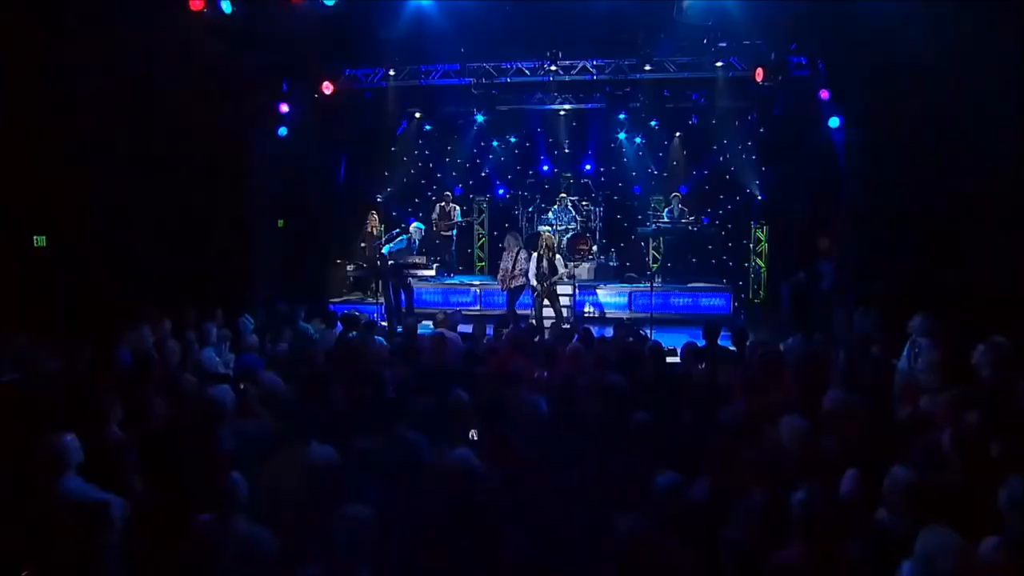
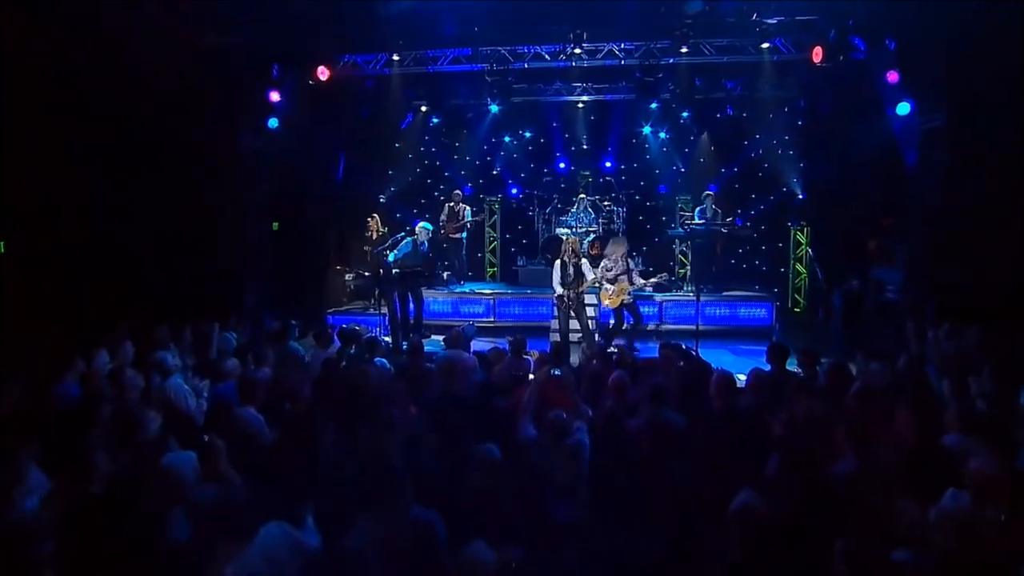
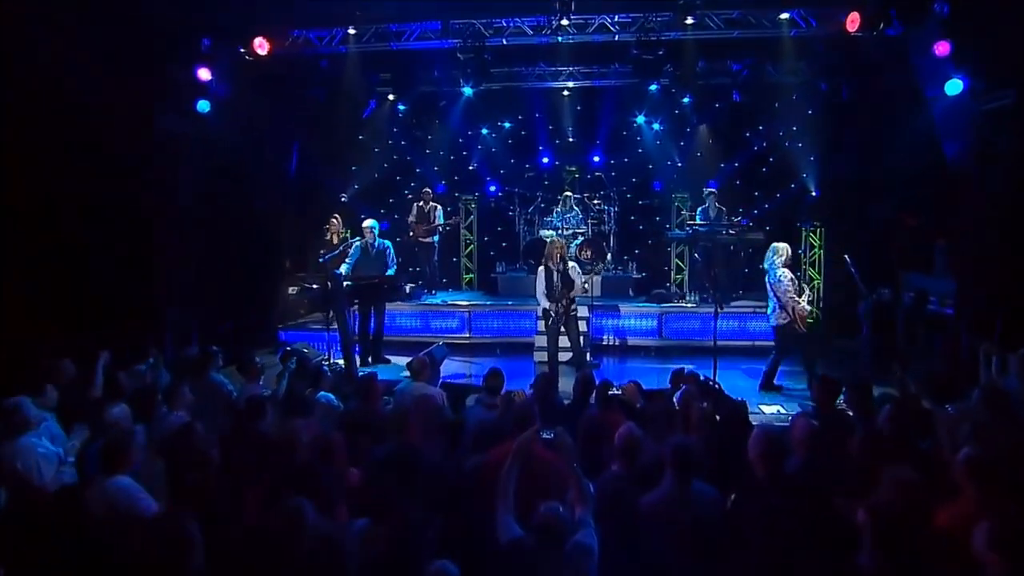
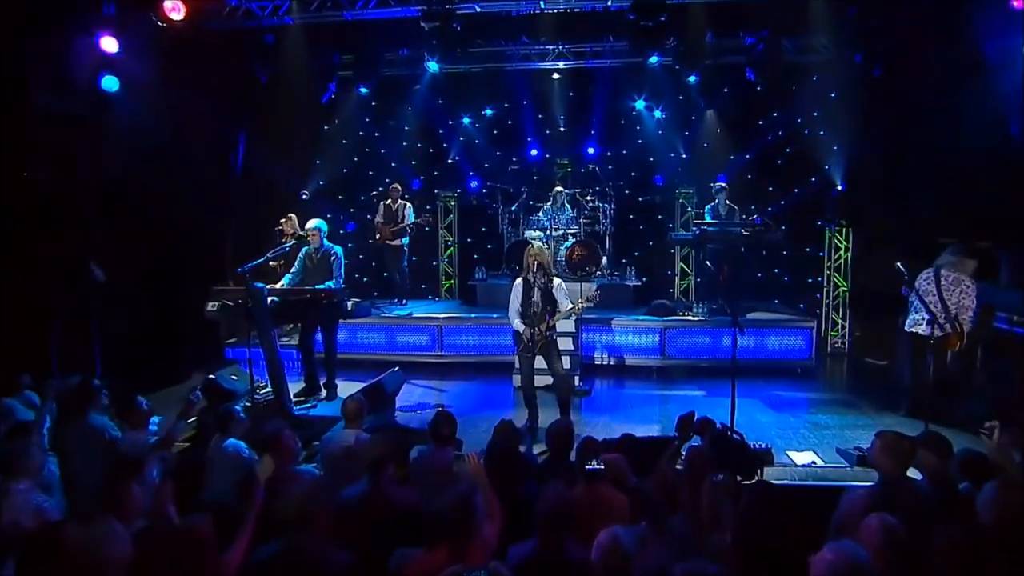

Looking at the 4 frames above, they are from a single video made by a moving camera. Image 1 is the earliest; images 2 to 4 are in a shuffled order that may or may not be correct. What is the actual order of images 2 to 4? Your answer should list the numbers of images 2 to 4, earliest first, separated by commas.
2, 3, 4
